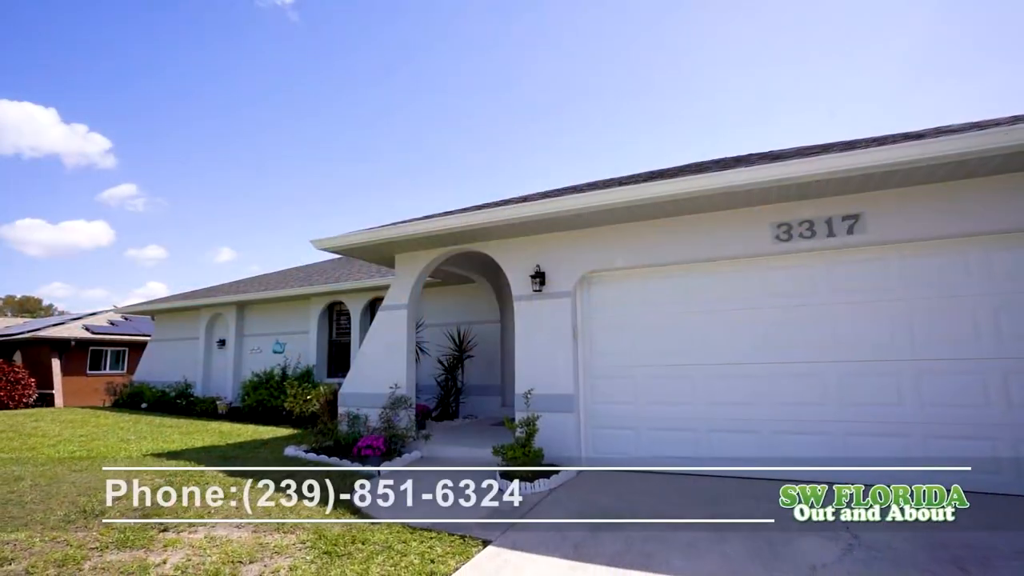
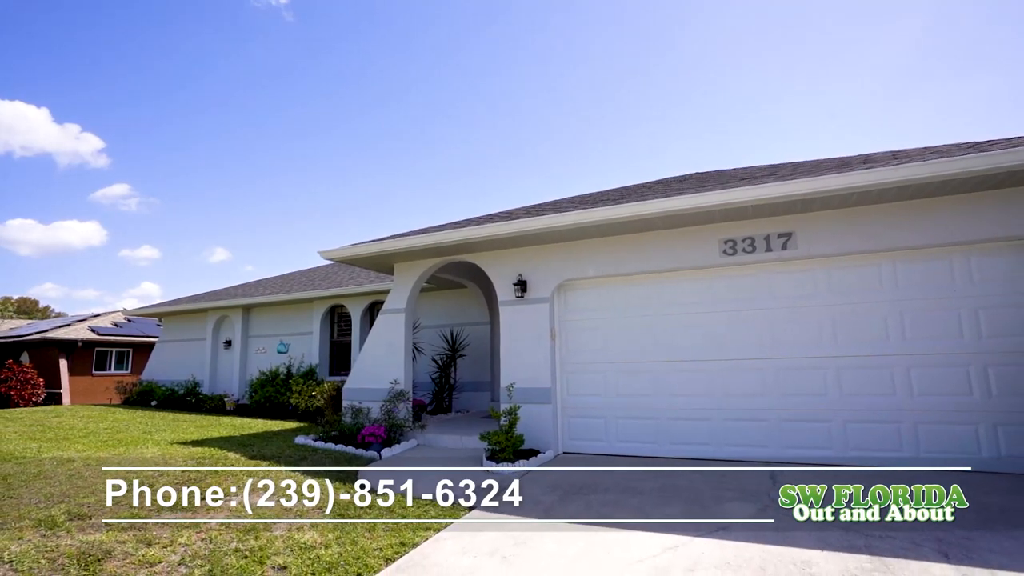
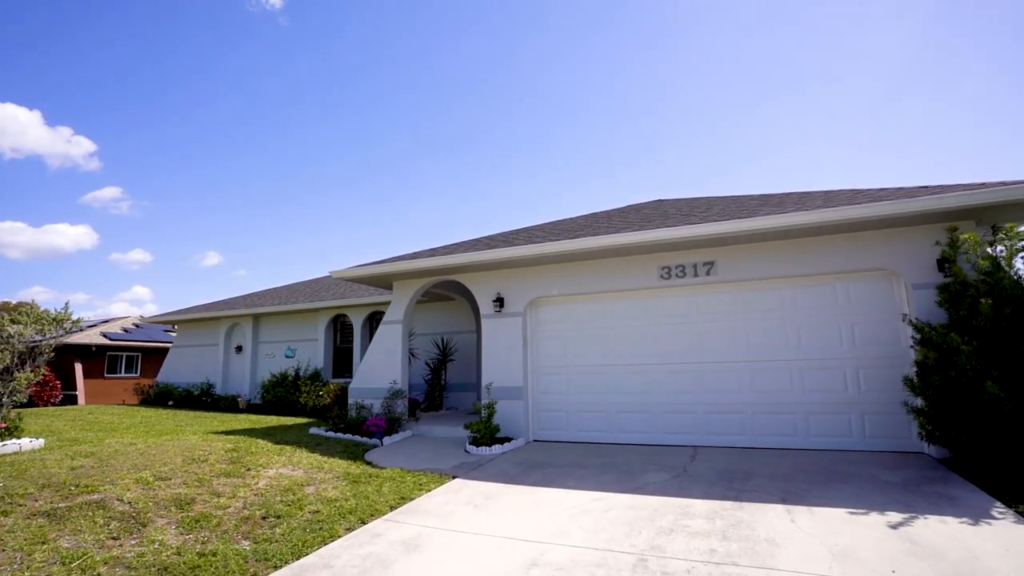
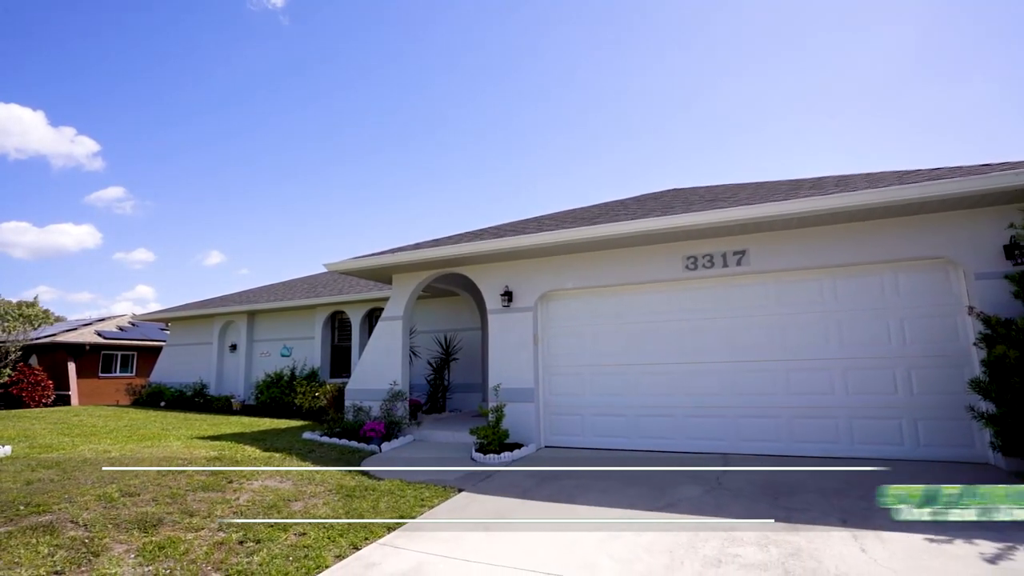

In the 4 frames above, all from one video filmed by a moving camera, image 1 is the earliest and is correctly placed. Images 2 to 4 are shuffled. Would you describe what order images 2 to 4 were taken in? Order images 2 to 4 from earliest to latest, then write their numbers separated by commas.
2, 4, 3
